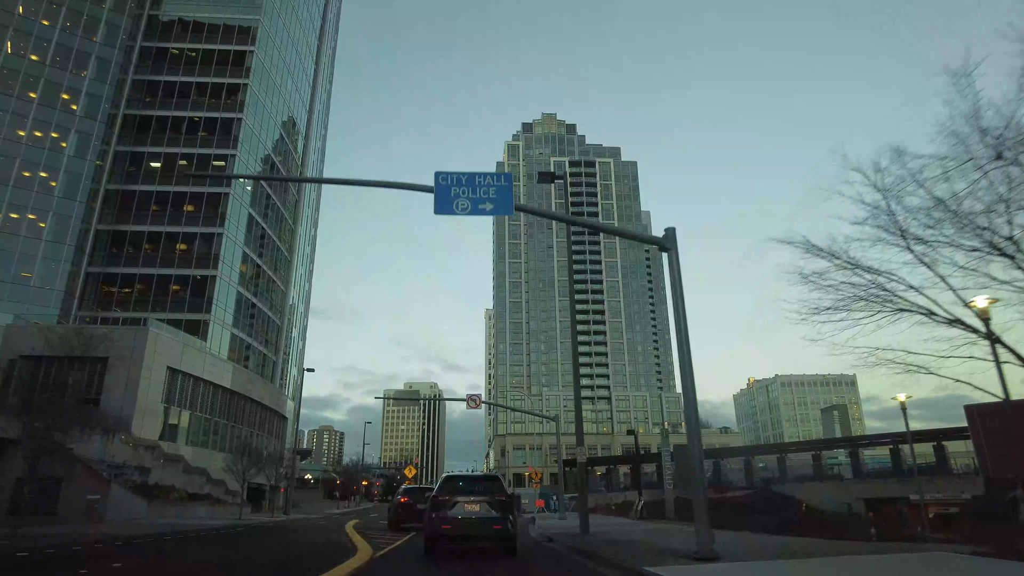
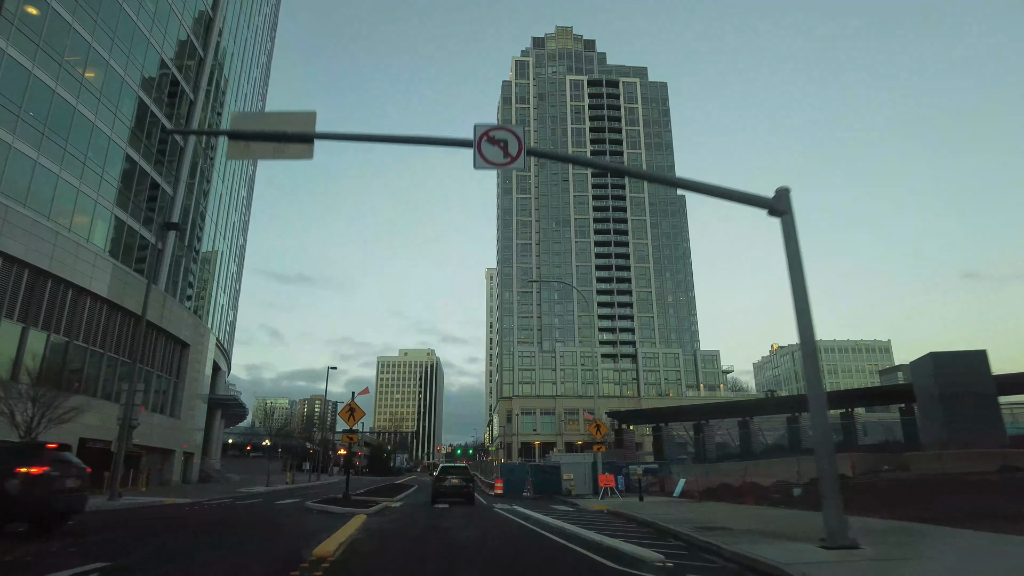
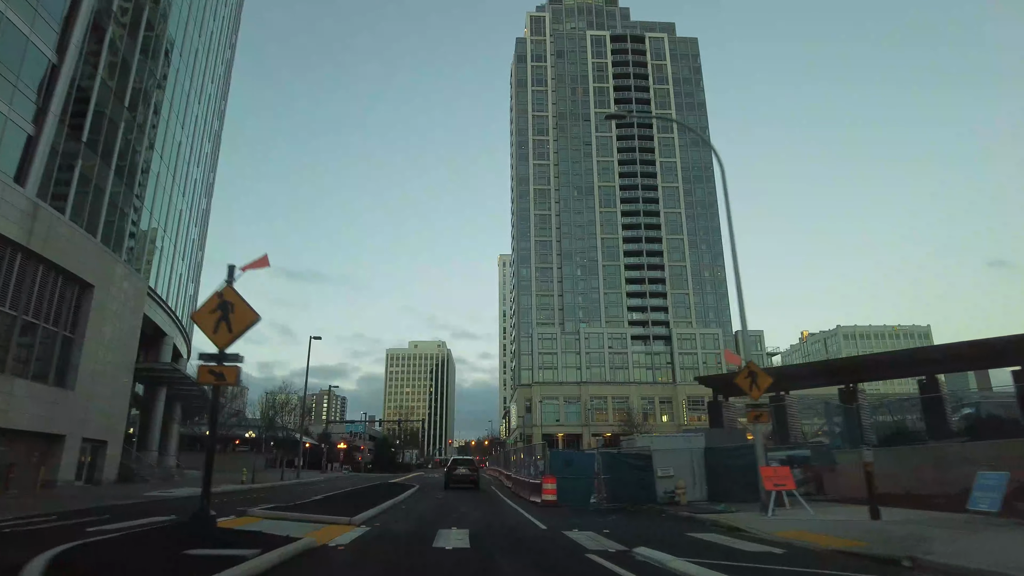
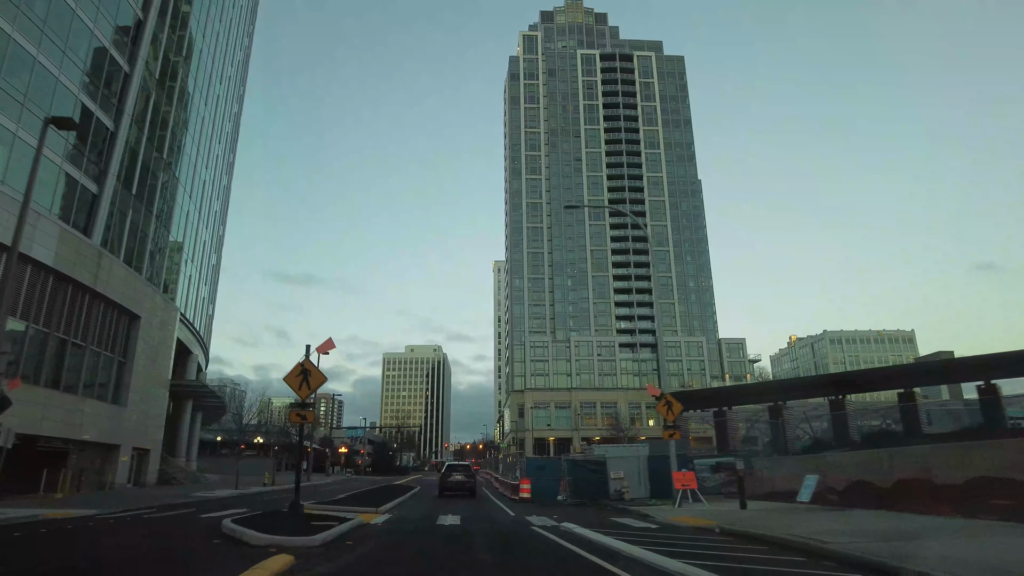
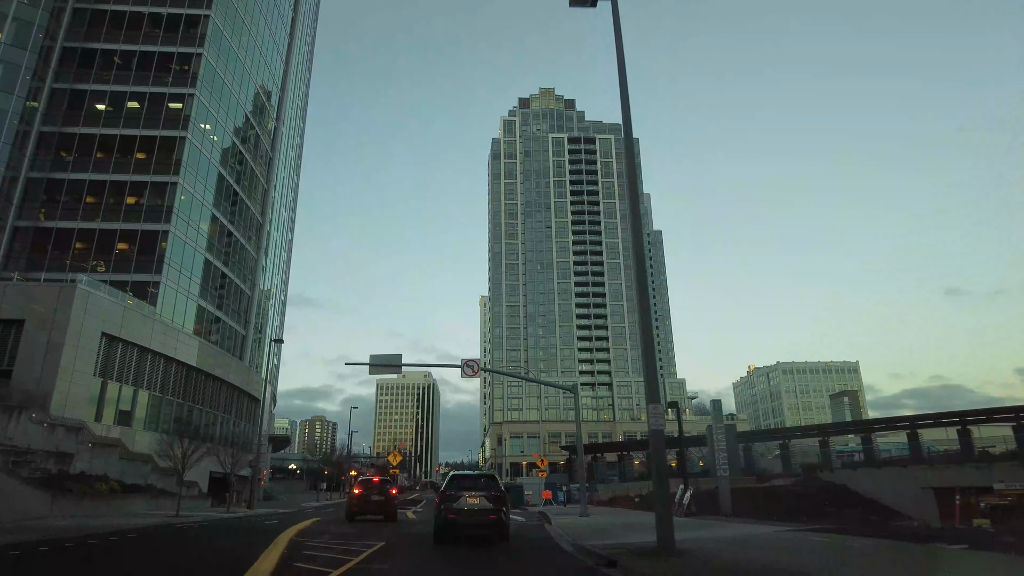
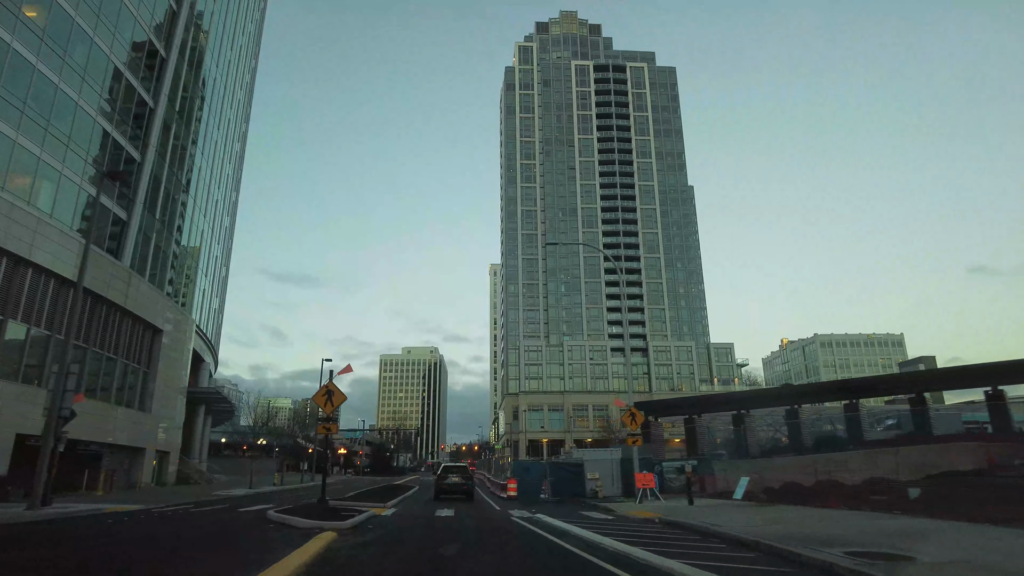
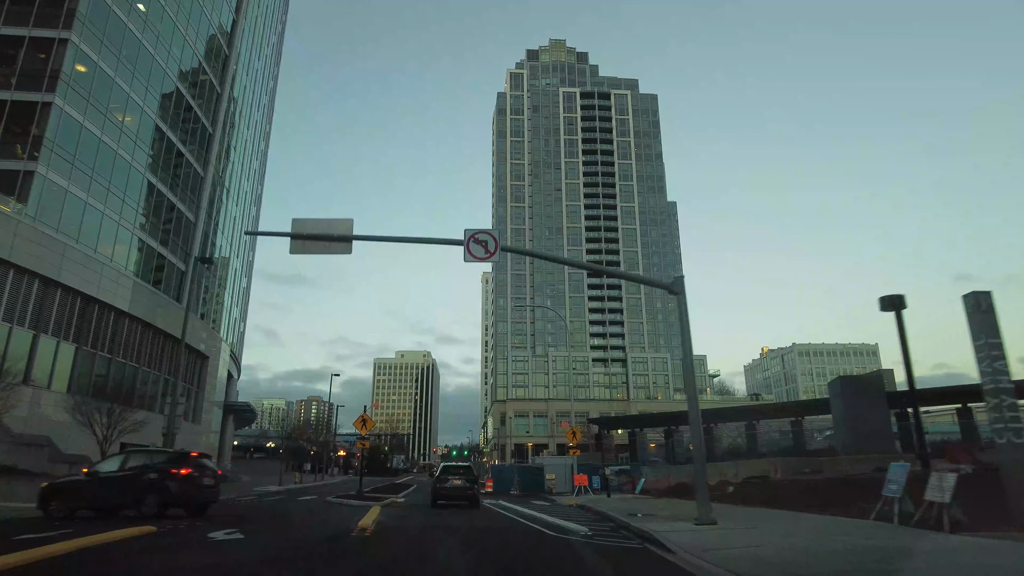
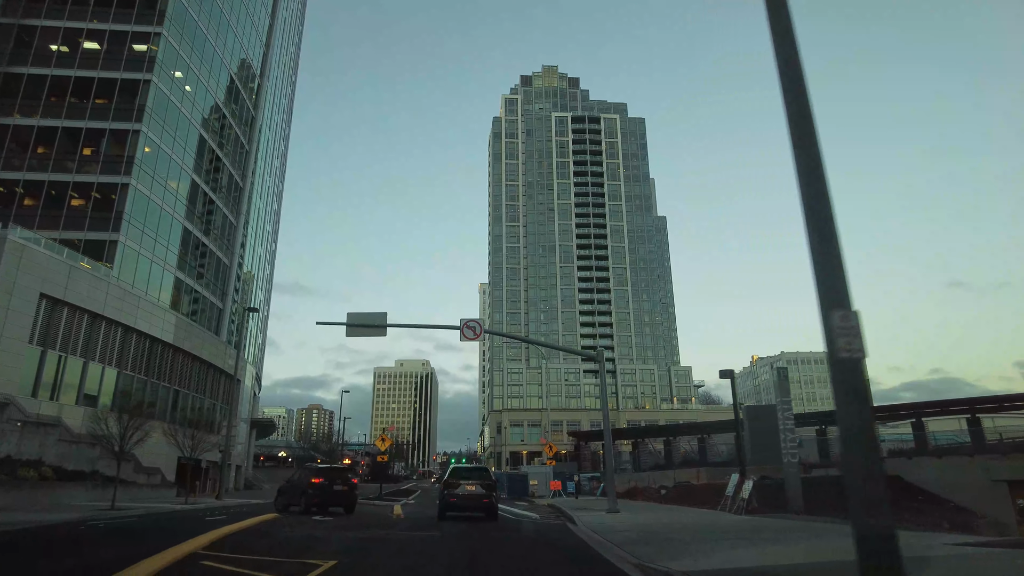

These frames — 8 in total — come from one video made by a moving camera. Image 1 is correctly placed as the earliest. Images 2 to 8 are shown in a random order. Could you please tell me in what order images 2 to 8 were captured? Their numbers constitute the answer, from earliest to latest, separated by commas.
5, 8, 7, 2, 6, 4, 3
